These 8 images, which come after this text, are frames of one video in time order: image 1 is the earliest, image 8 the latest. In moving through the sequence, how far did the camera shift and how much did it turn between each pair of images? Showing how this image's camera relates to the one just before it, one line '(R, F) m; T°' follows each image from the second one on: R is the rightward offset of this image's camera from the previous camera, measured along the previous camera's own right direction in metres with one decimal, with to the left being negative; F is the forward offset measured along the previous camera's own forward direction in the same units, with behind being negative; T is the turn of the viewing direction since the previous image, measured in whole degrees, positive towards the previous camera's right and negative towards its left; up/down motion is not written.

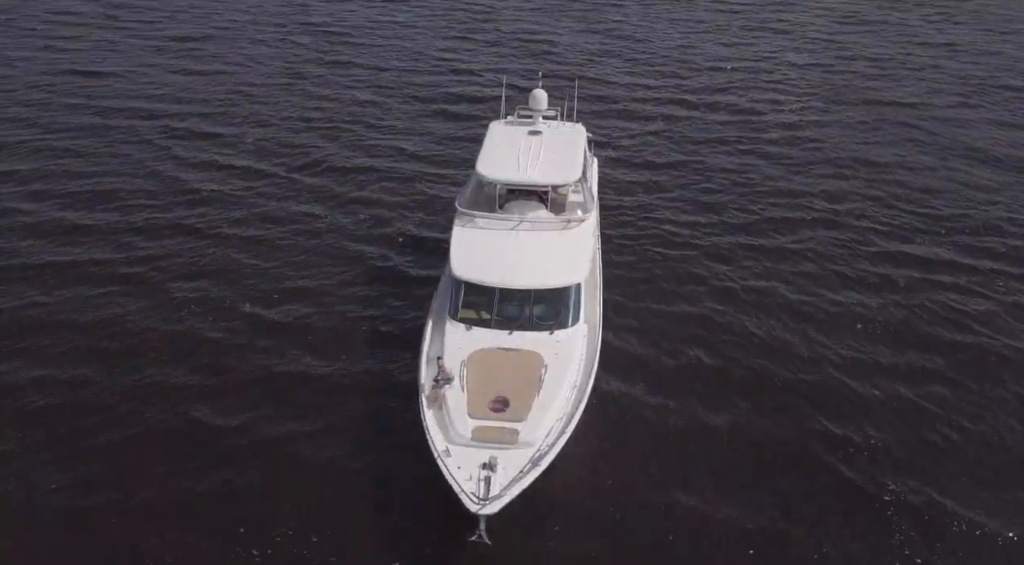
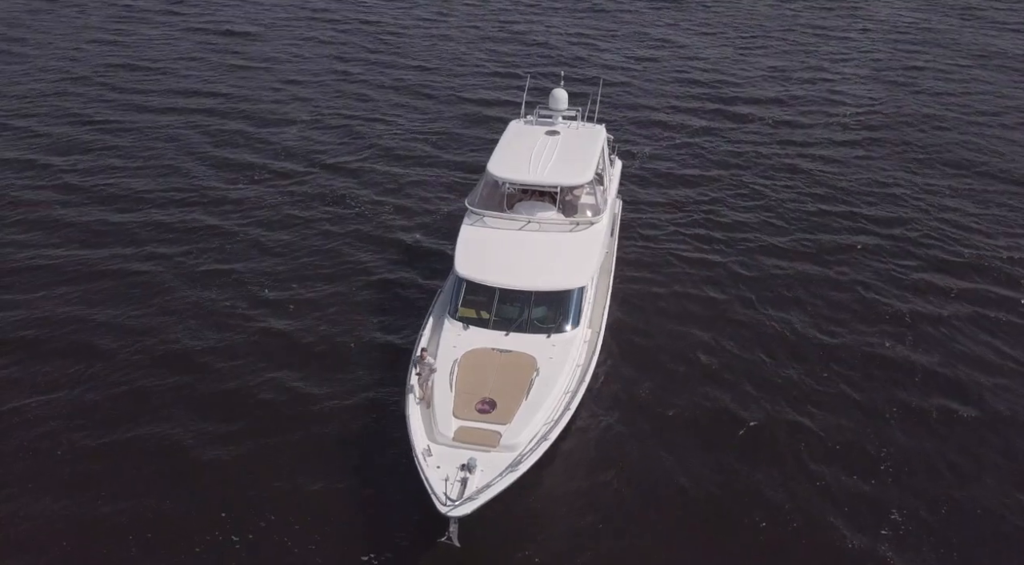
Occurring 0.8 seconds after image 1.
(+1.5, +0.4) m; -4°
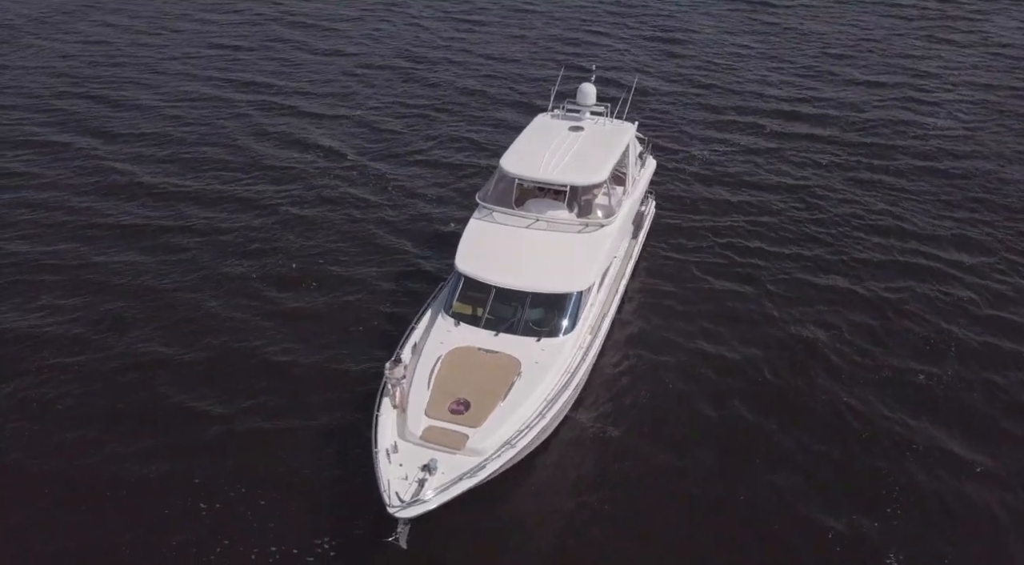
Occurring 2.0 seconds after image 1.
(+2.2, +0.8) m; -6°
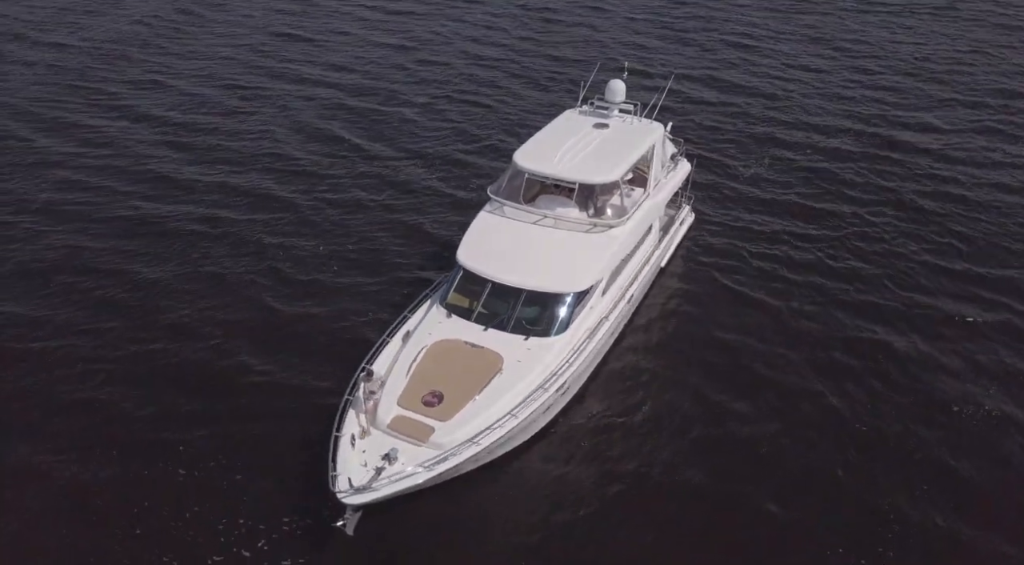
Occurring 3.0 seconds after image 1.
(+2.2, +0.6) m; -7°
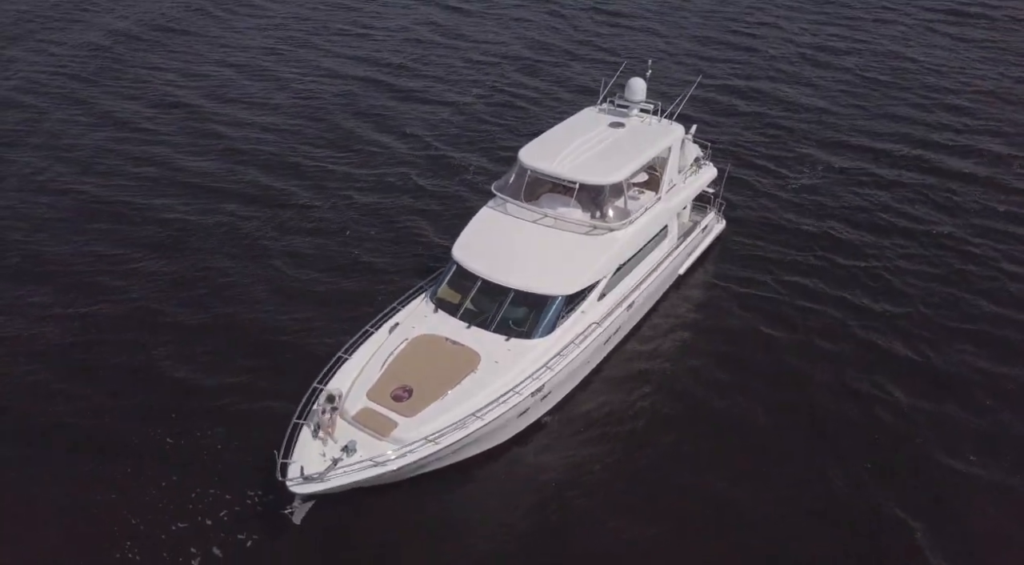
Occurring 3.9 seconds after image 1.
(+2.0, +0.6) m; -6°
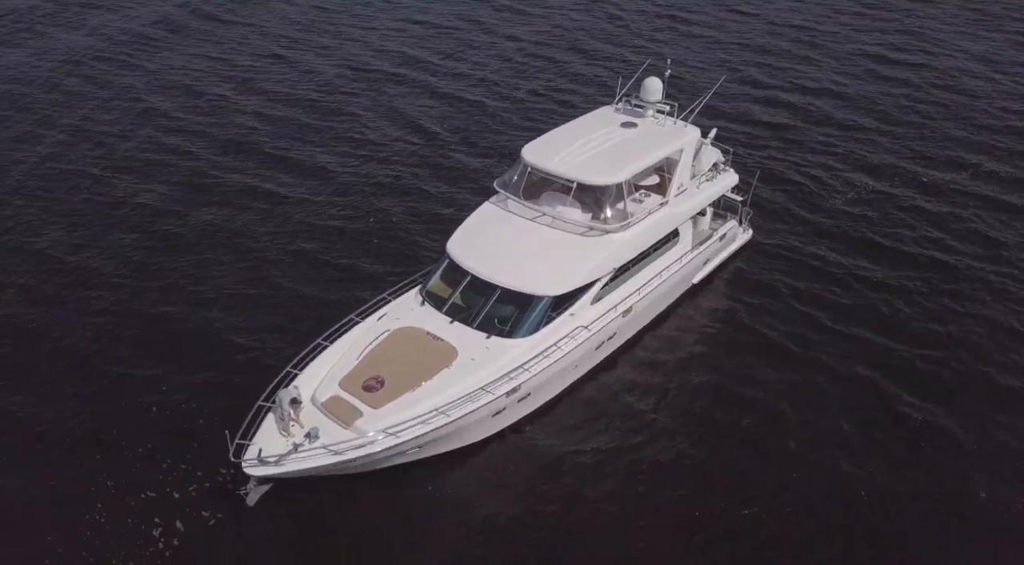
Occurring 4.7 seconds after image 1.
(+1.8, +0.4) m; -5°
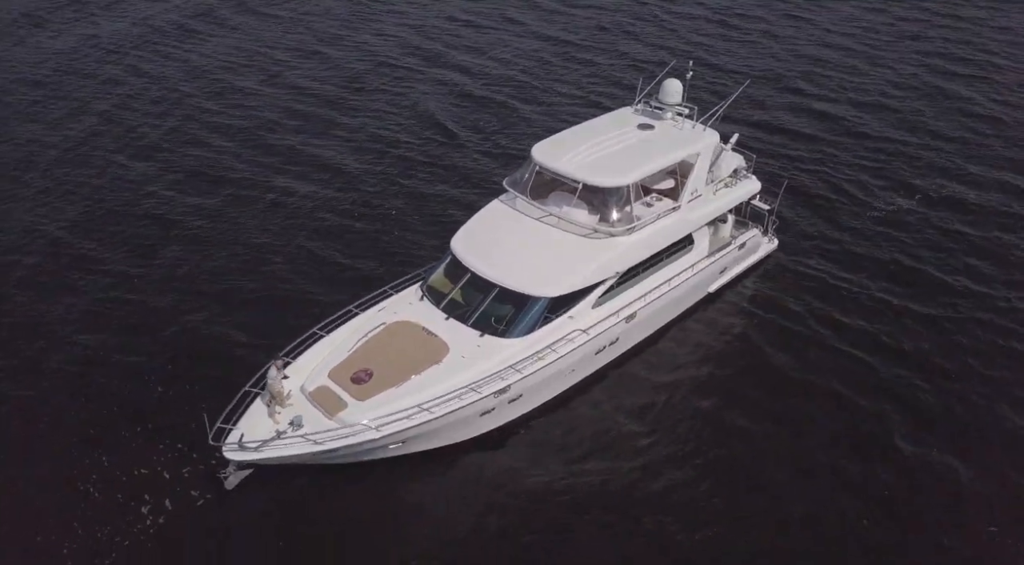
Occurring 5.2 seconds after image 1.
(+1.2, +0.2) m; -4°
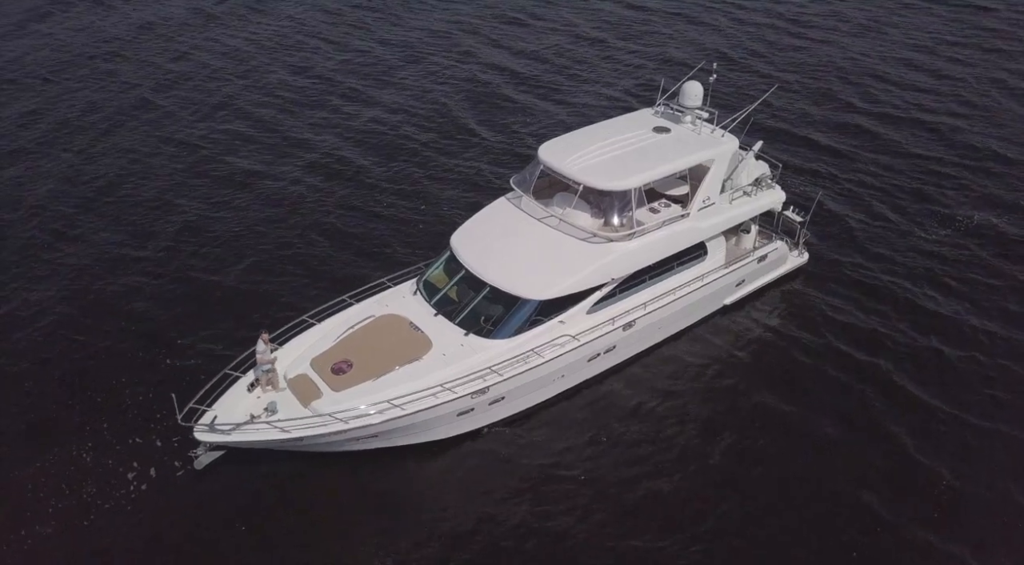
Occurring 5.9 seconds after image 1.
(+1.6, +0.4) m; -5°
